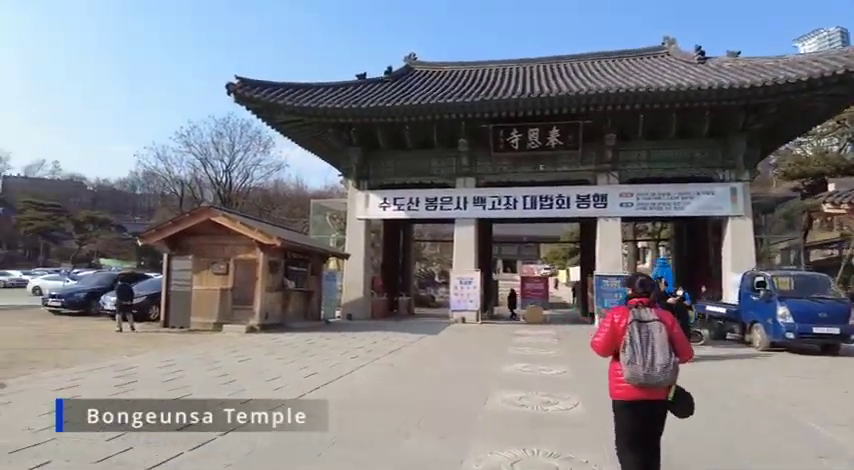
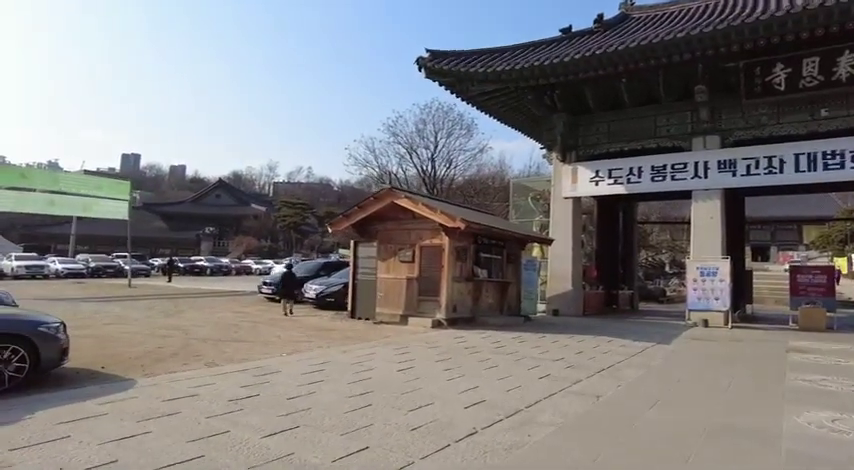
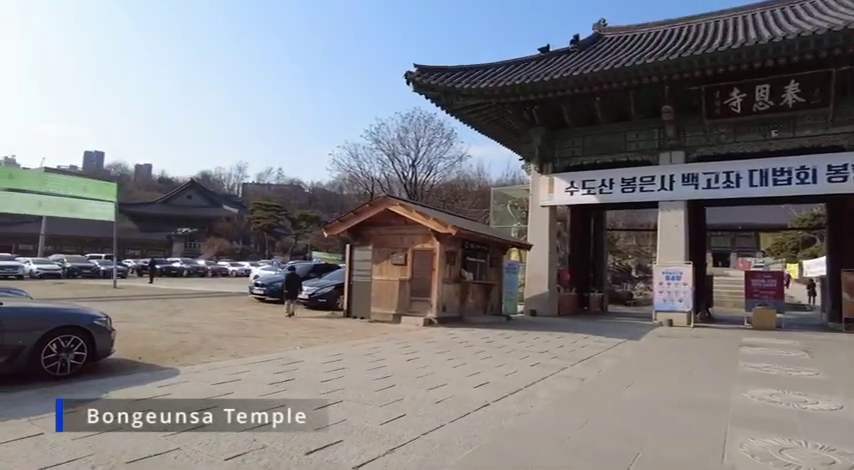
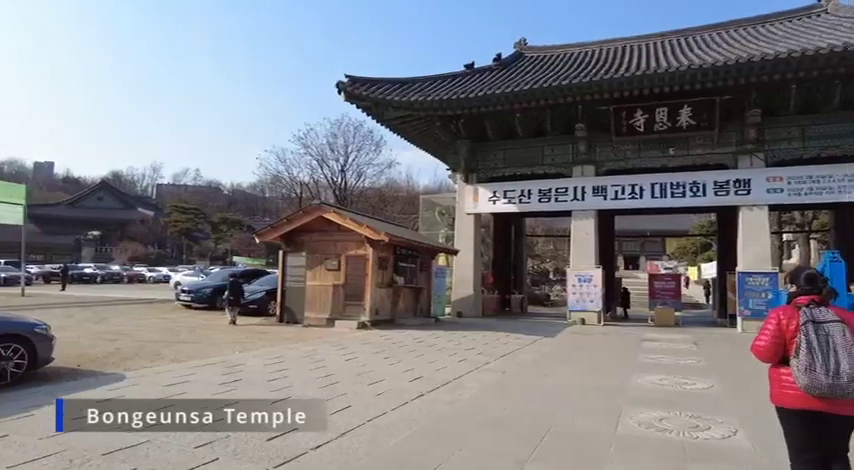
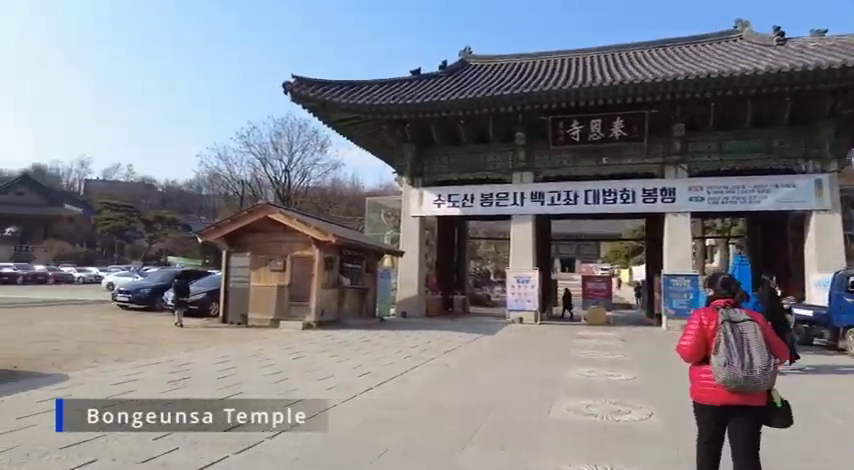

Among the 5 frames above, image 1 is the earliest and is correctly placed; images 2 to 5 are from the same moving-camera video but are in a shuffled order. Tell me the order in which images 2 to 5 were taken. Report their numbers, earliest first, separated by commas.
5, 4, 3, 2
